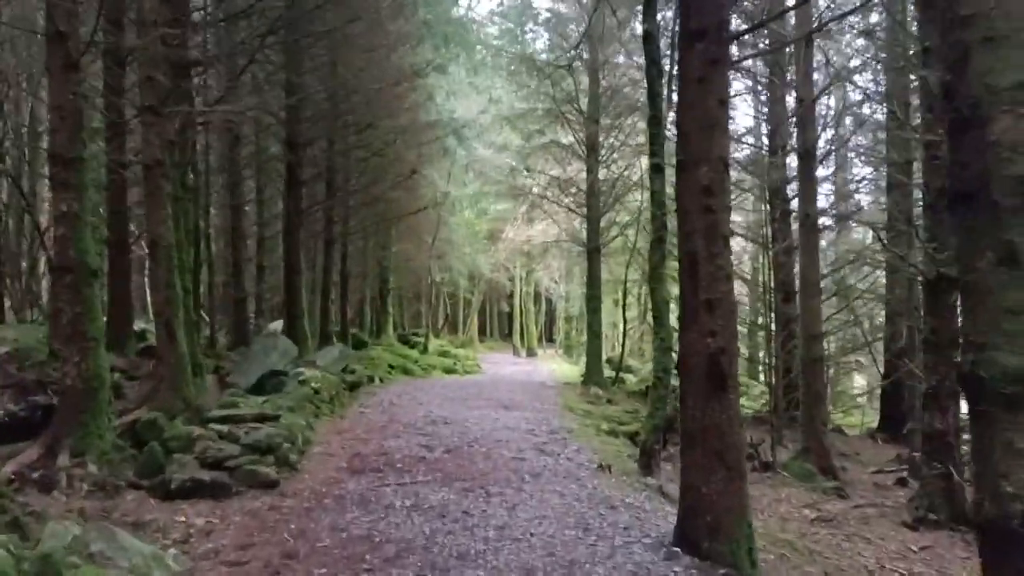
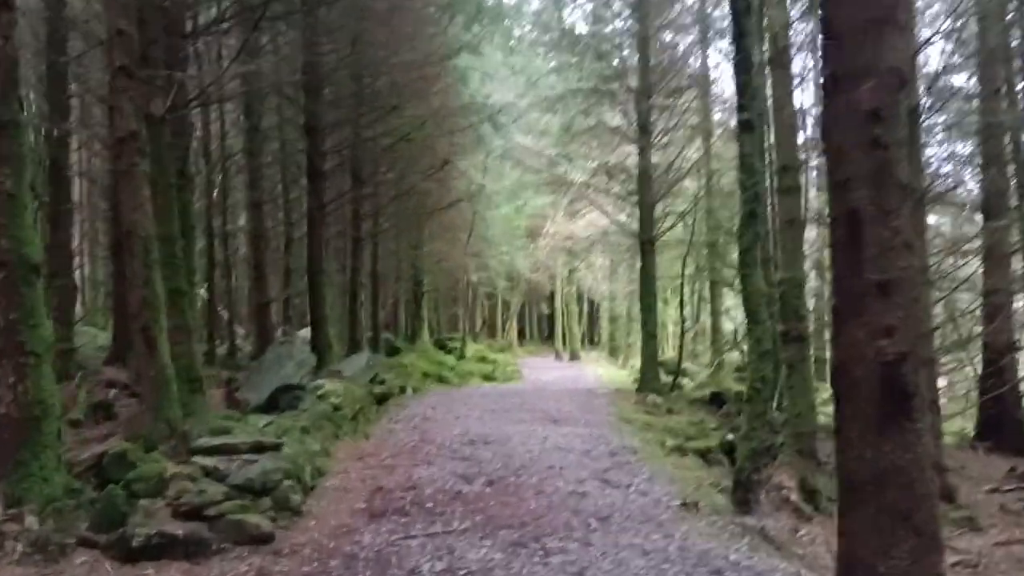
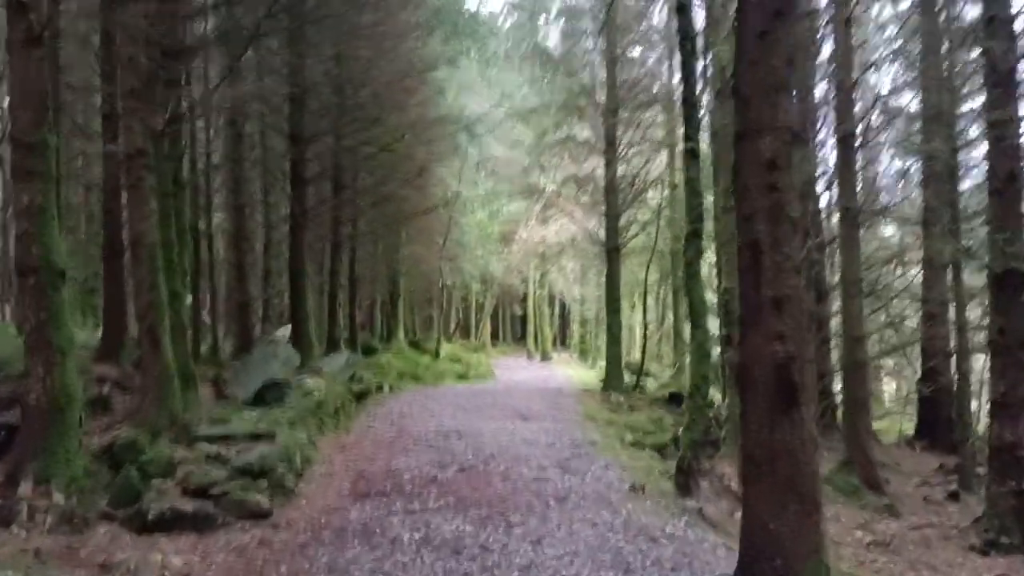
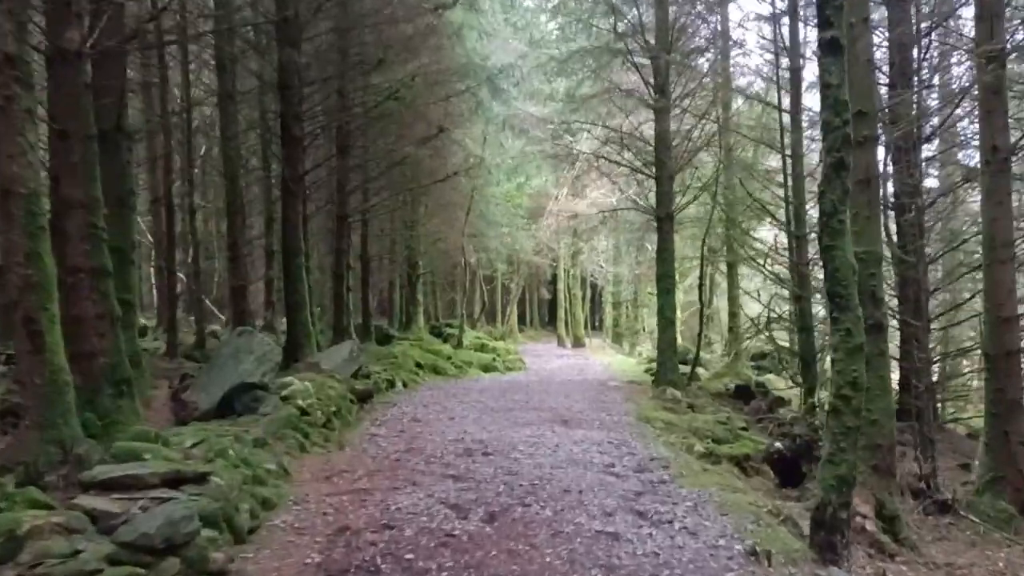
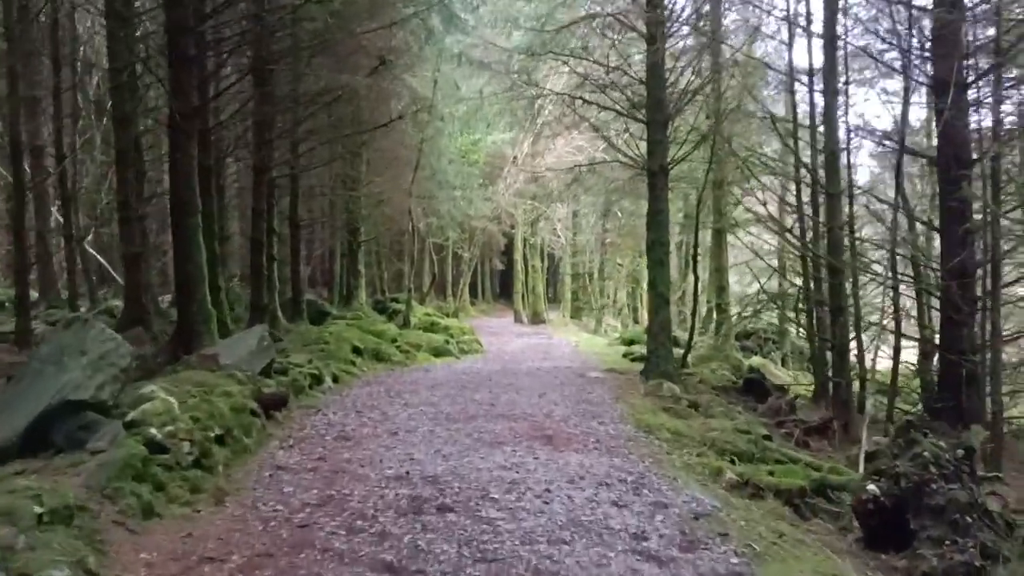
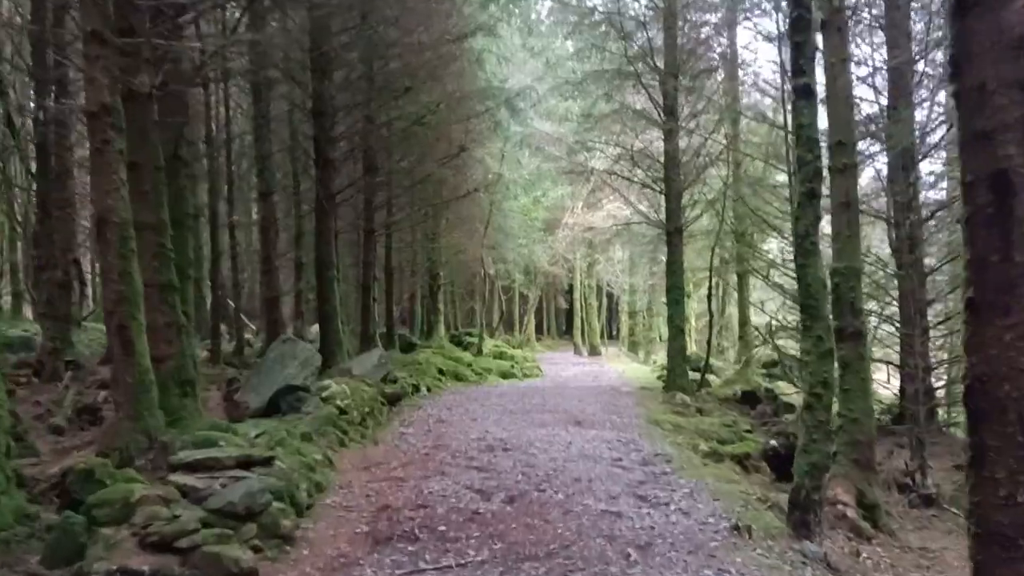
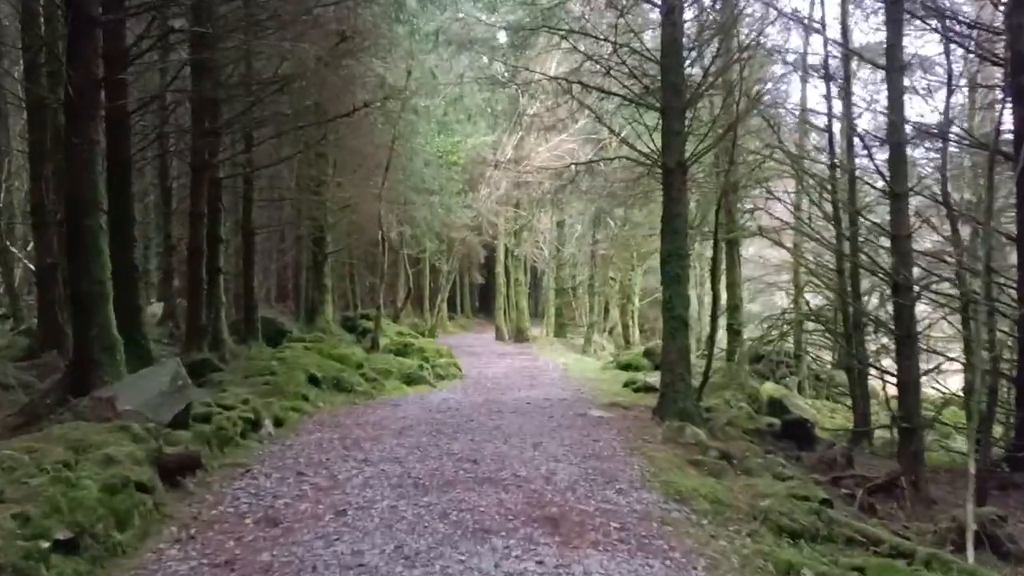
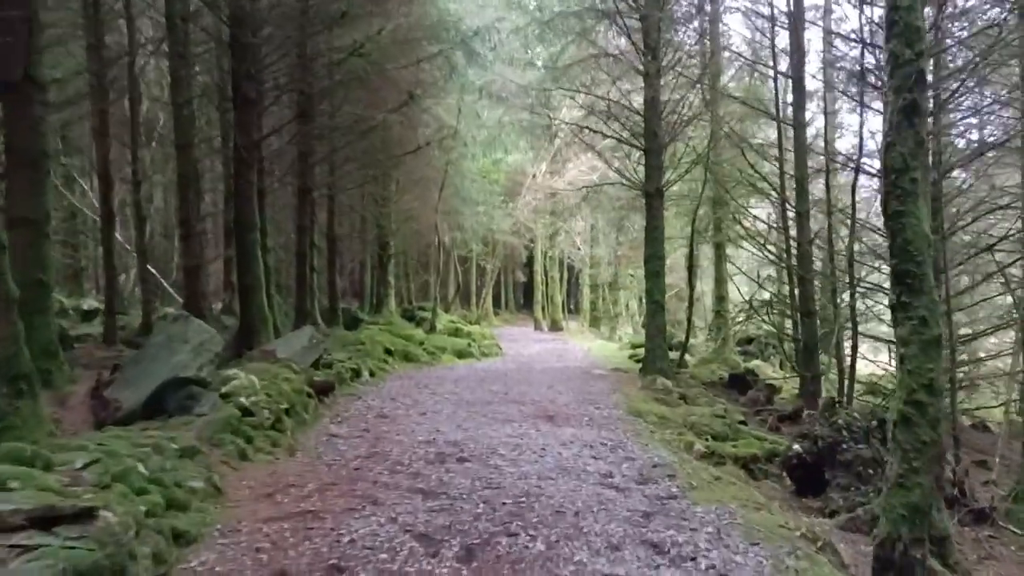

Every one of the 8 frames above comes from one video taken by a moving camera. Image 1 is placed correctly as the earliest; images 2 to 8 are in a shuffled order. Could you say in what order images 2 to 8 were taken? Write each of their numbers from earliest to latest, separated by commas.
3, 2, 6, 4, 8, 5, 7
